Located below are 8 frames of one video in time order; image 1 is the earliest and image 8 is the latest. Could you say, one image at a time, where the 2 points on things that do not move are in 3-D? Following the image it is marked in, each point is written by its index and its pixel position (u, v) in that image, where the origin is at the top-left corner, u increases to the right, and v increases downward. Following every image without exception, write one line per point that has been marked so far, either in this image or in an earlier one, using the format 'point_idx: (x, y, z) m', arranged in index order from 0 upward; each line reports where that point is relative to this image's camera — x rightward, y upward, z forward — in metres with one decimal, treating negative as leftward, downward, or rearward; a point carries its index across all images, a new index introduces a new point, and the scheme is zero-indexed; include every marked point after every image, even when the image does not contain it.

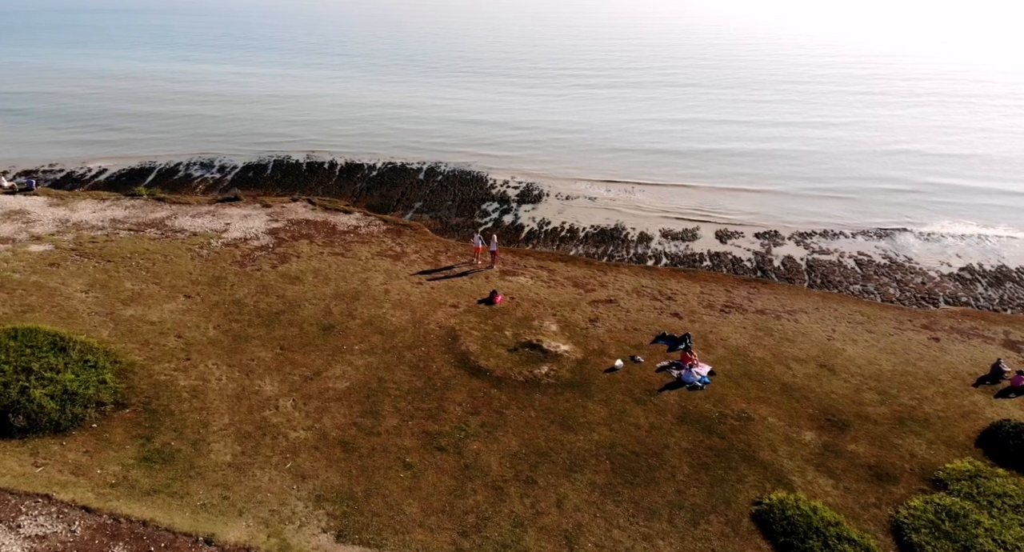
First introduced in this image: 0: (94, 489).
0: (-10.7, -5.6, +18.8) m
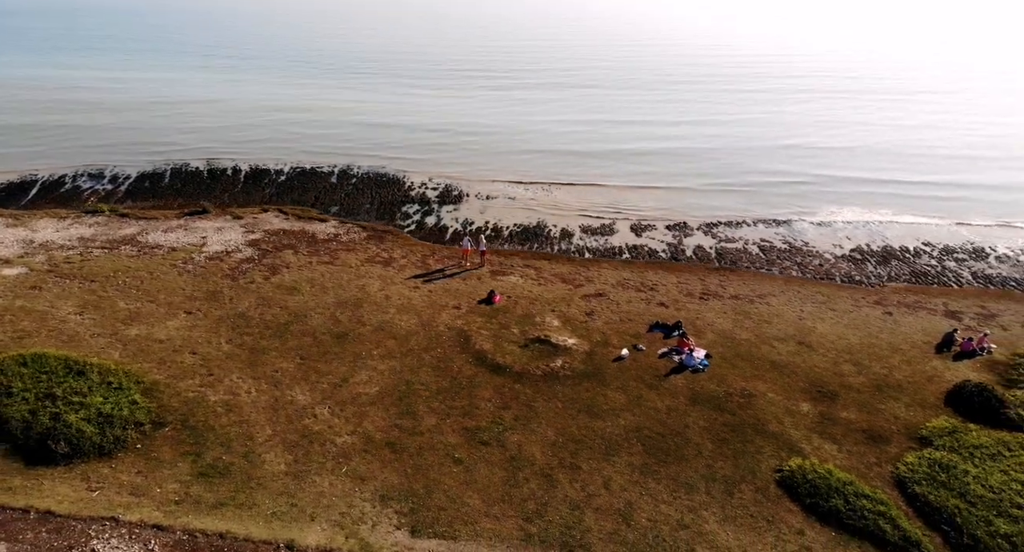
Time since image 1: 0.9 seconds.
0: (-9.0, -6.0, +18.6) m
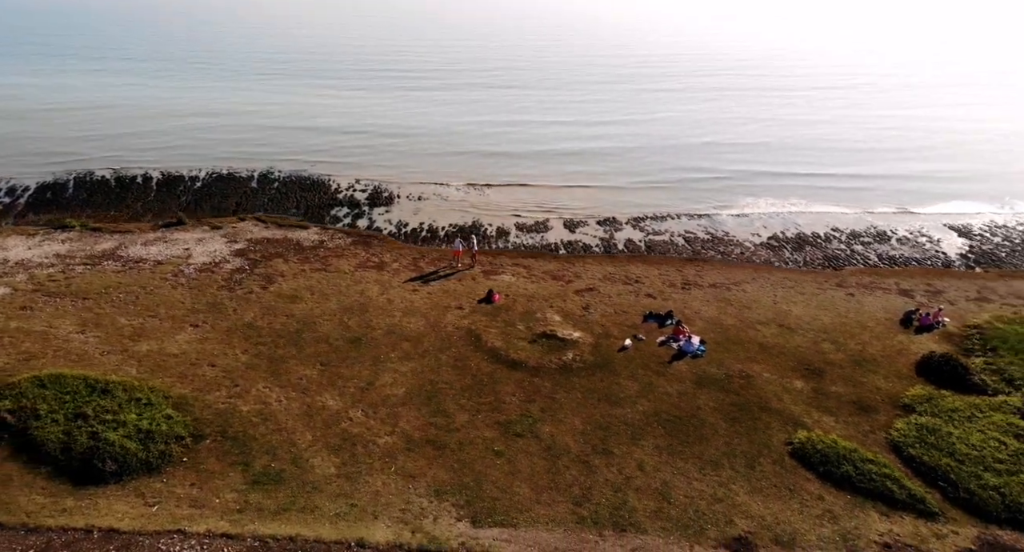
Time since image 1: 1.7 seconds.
0: (-7.4, -6.3, +18.7) m
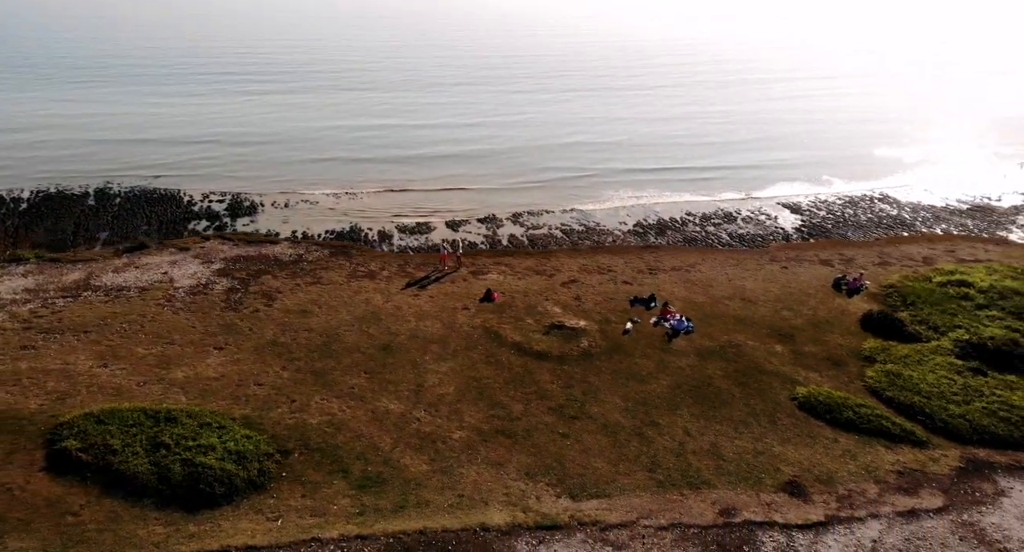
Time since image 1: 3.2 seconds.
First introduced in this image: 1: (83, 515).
0: (-4.3, -6.6, +19.3) m
1: (-11.0, -6.2, +18.6) m
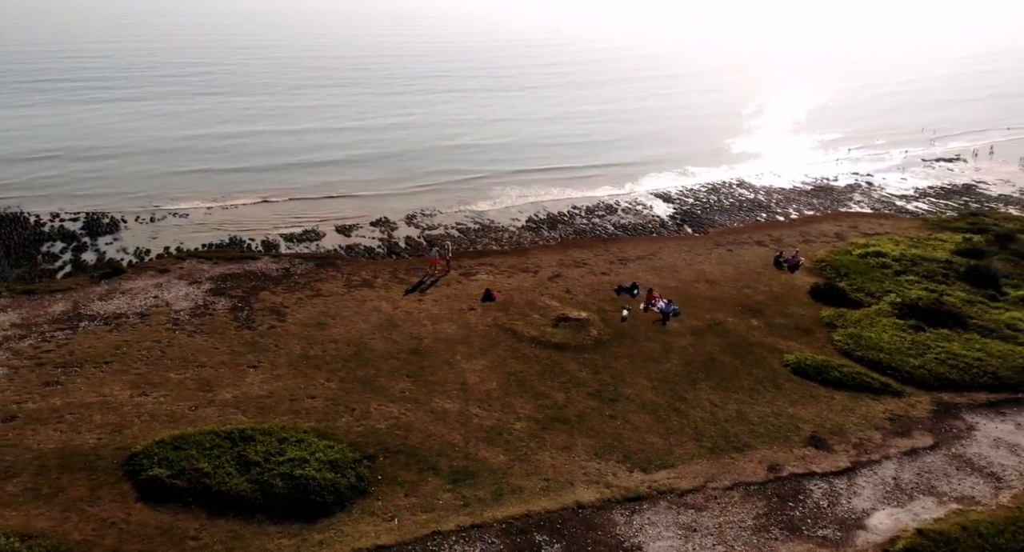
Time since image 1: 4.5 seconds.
0: (-1.5, -6.8, +20.3) m
1: (-8.0, -6.8, +18.5) m
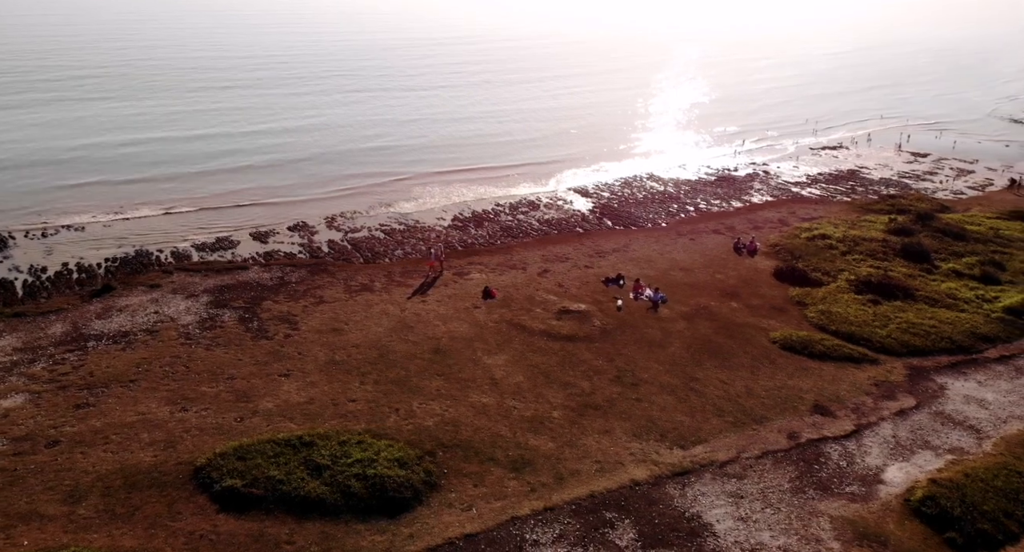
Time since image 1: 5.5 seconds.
0: (+0.6, -6.7, +21.4) m
1: (-5.7, -7.1, +18.9) m
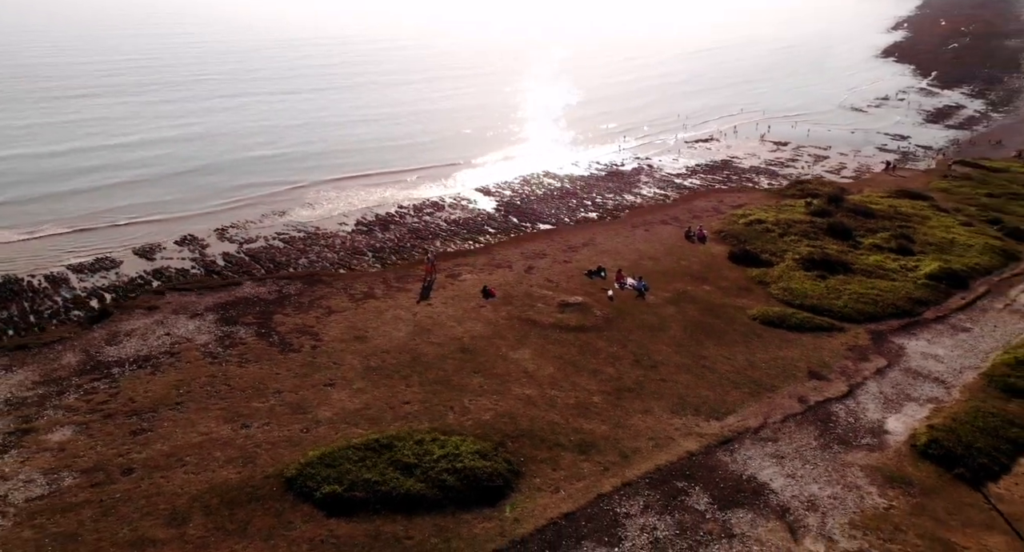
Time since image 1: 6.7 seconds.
0: (+3.1, -6.5, +23.1) m
1: (-2.7, -7.3, +19.7) m
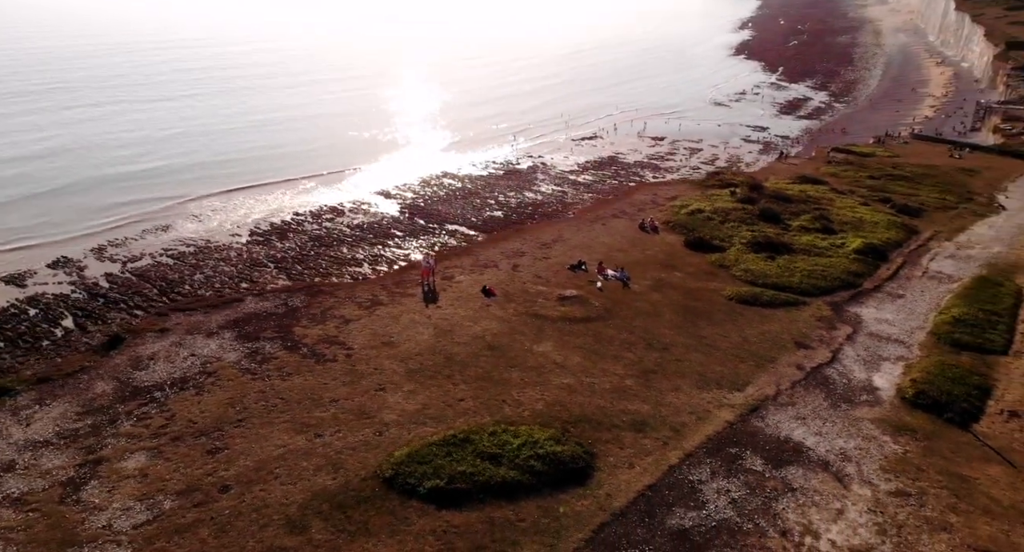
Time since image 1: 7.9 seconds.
0: (+5.6, -6.1, +25.4) m
1: (+0.4, -7.3, +21.2) m
